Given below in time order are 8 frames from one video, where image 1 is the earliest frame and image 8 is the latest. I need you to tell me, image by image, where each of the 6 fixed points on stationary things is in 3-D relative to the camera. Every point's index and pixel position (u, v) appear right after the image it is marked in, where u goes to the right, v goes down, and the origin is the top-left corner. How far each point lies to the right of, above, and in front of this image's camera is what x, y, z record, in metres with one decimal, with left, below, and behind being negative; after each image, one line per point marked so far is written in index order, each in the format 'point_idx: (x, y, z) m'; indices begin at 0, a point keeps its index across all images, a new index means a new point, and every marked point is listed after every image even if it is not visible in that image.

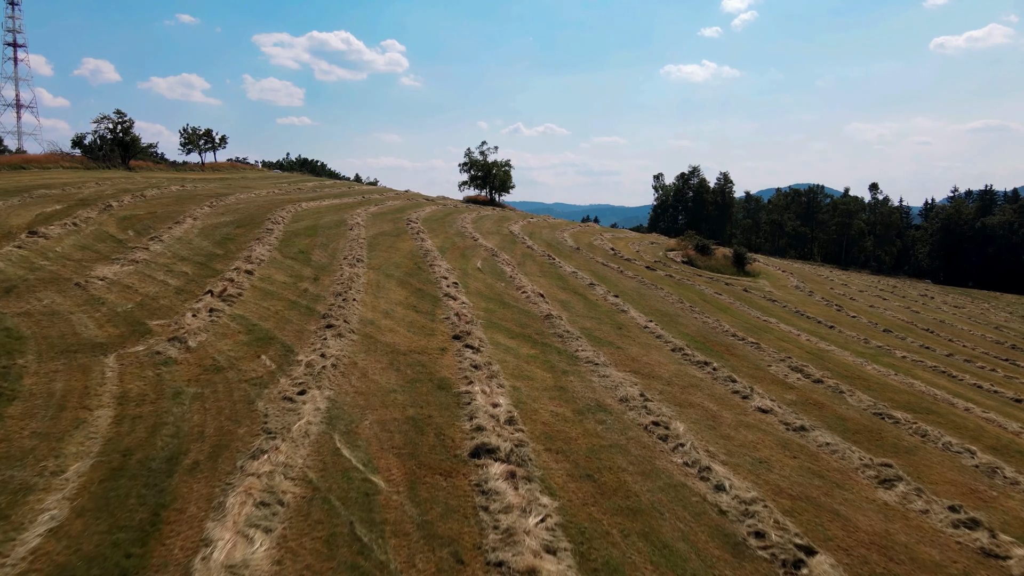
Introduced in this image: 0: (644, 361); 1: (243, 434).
0: (+2.6, -1.5, +15.0) m
1: (-2.8, -1.5, +8.1) m
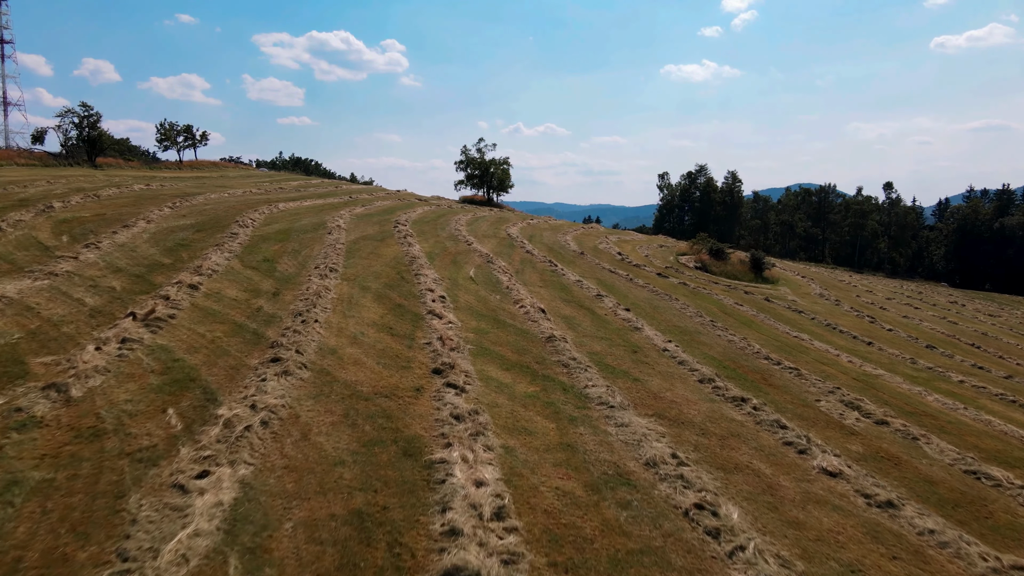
0: (+2.5, -1.8, +12.2) m
1: (-2.9, -1.9, +5.3) m
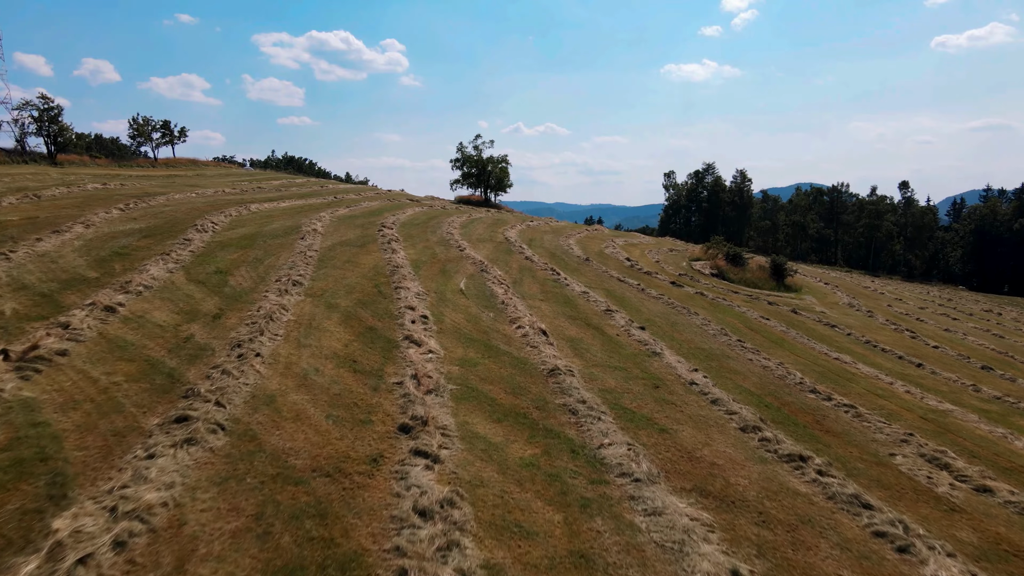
0: (+2.4, -2.1, +9.3) m
1: (-3.0, -2.2, +2.4) m
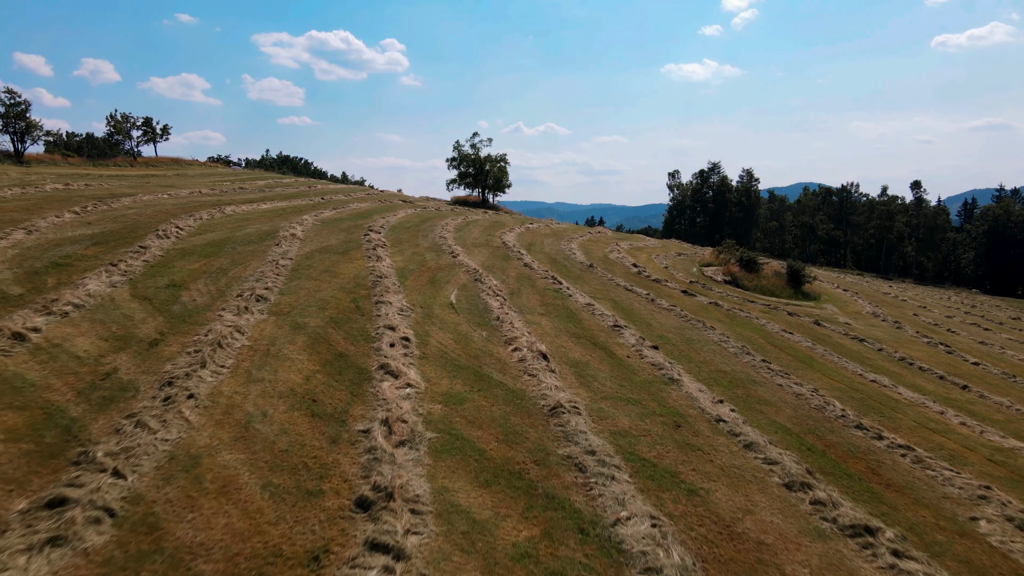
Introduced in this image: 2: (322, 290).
0: (+2.3, -2.4, +7.2) m
1: (-3.1, -2.5, +0.3) m
2: (-3.9, 0.0, +16.1) m
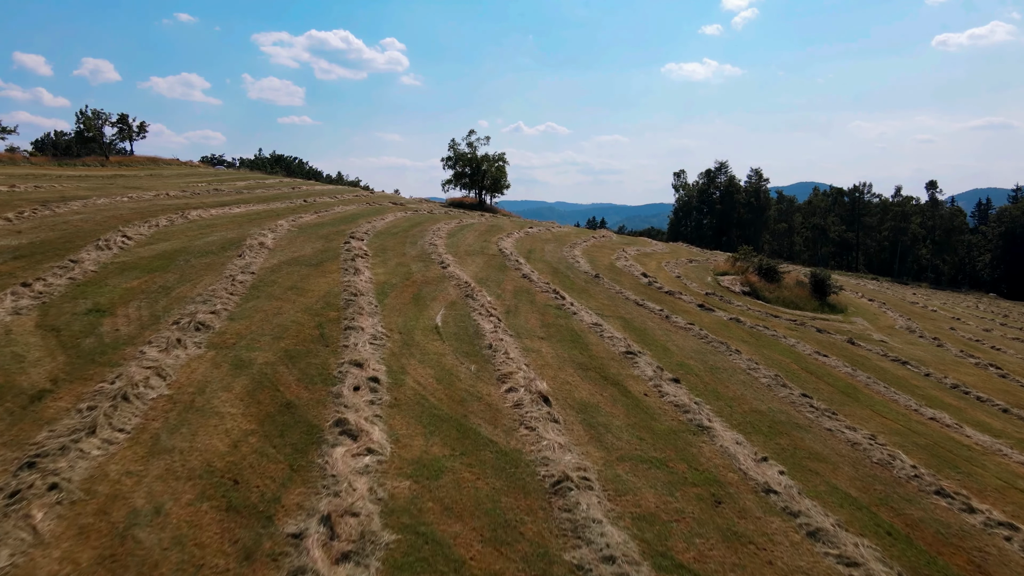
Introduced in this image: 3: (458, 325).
0: (+2.2, -2.8, +4.8) m
1: (-3.2, -2.9, -2.1) m
2: (-4.0, -0.4, +13.6) m
3: (-1.0, -0.7, +14.9) m
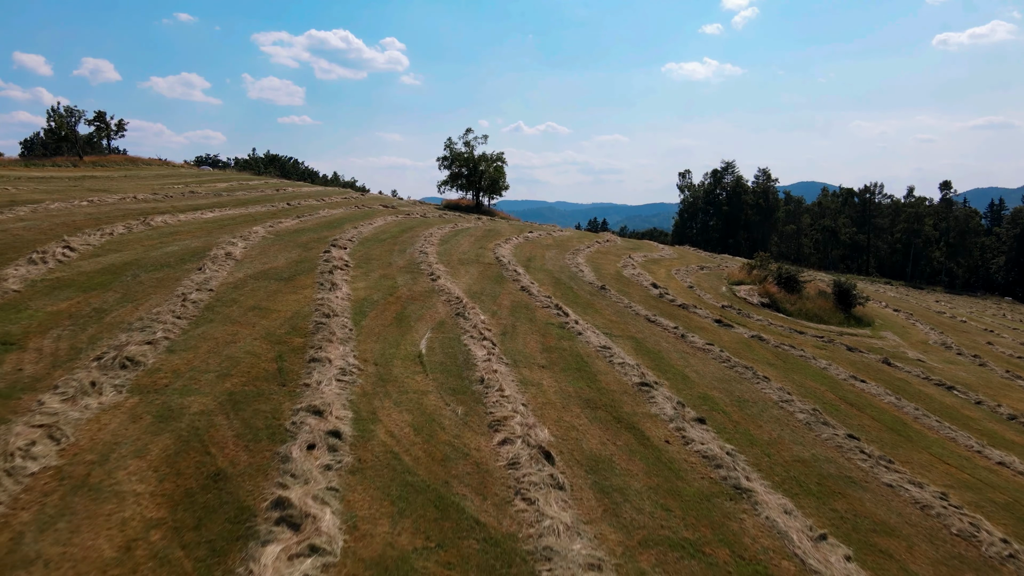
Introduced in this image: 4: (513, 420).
0: (+2.1, -3.2, +2.7) m
1: (-3.3, -3.2, -4.2) m
2: (-4.1, -0.8, +11.5) m
3: (-1.1, -1.0, +12.8) m
4: (0.0, -1.7, +10.0) m
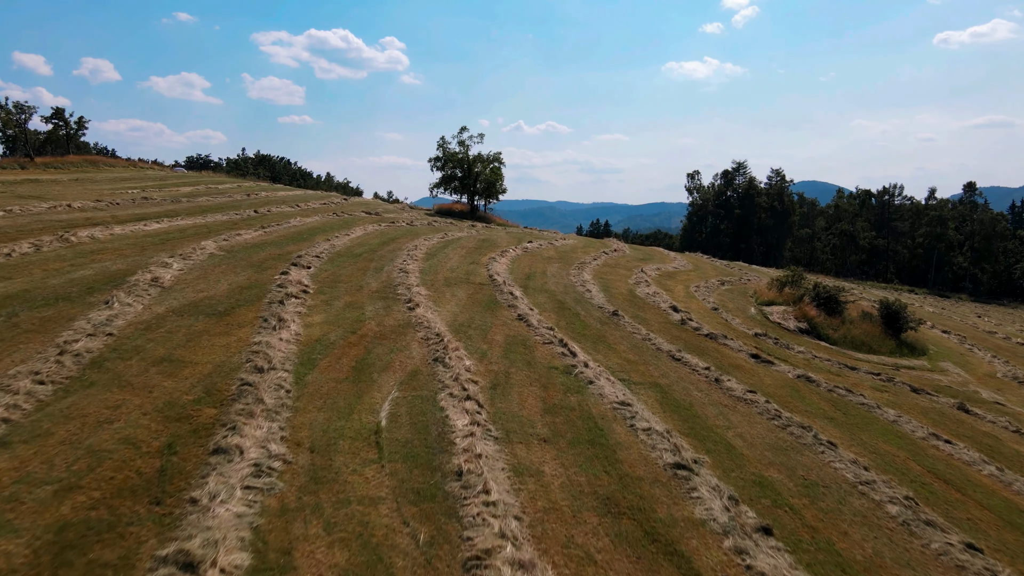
0: (+2.0, -3.8, -0.6) m
1: (-3.4, -3.8, -7.5) m
2: (-4.2, -1.4, +8.3) m
3: (-1.2, -1.6, +9.5) m
4: (-0.1, -2.3, +6.7) m
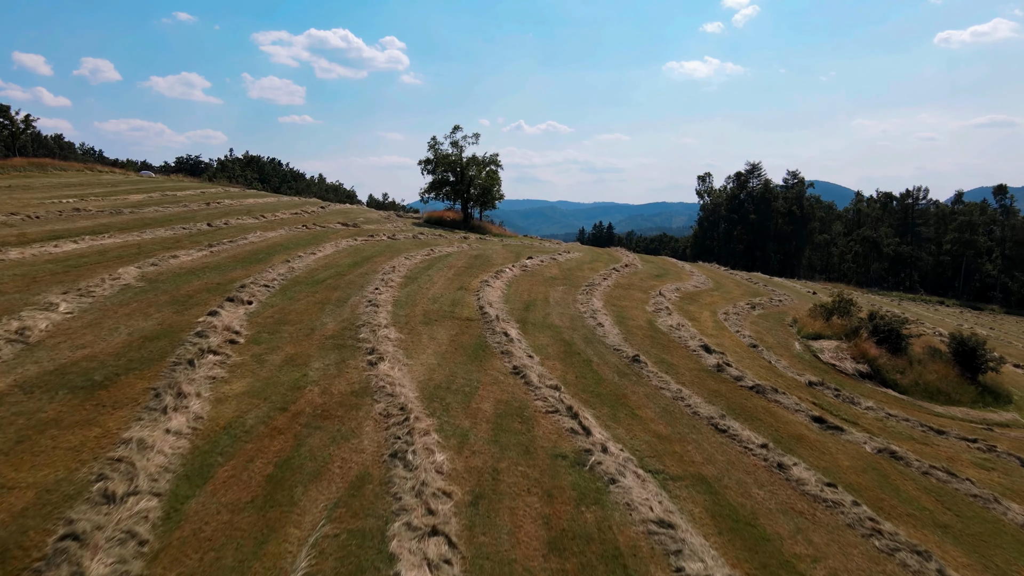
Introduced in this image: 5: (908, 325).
0: (+1.9, -4.5, -4.2) m
1: (-3.5, -4.6, -11.1) m
2: (-4.3, -2.1, +4.7) m
3: (-1.3, -2.4, +5.9) m
4: (-0.2, -3.0, +3.1) m
5: (+9.4, -0.8, +18.6) m
